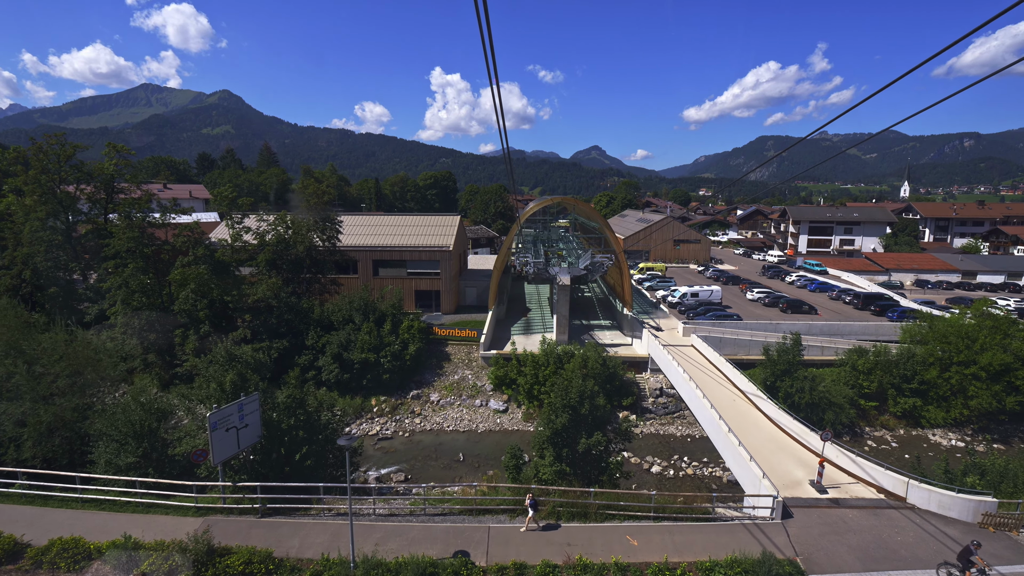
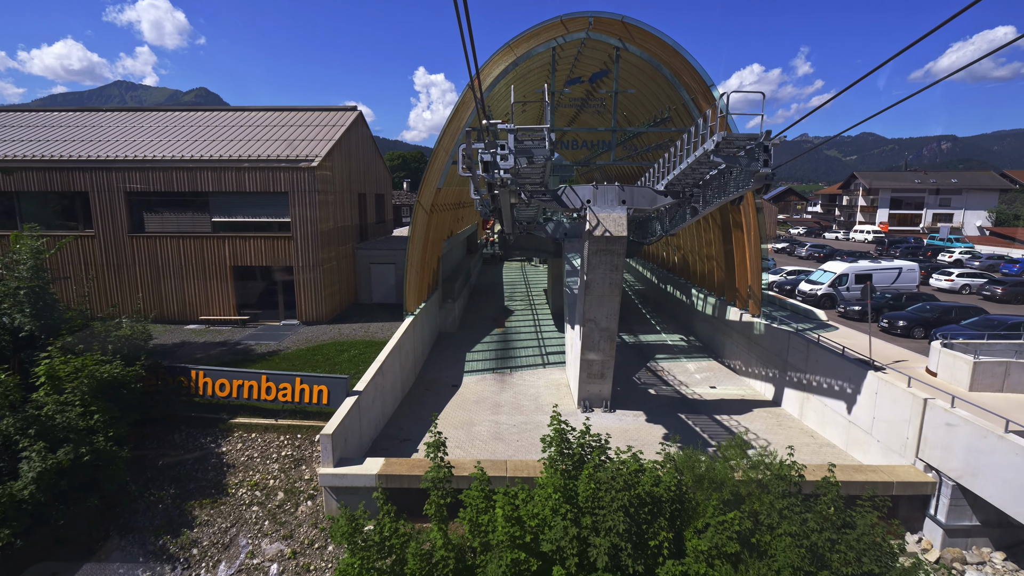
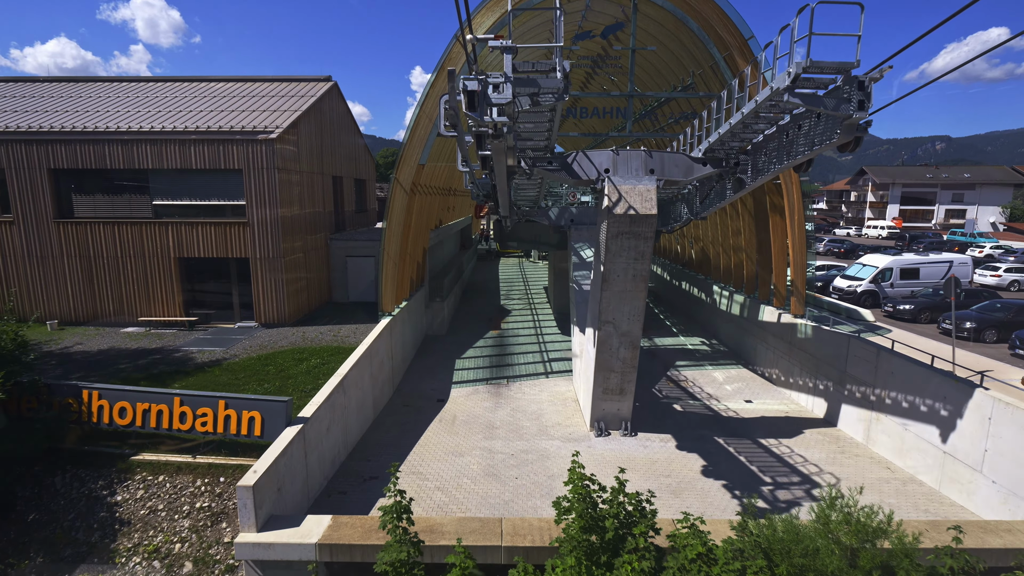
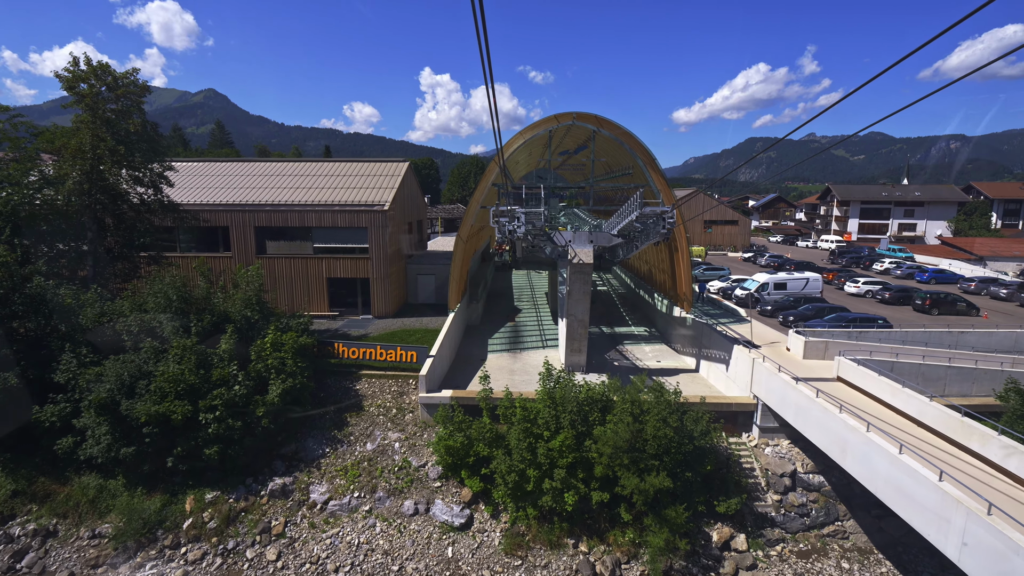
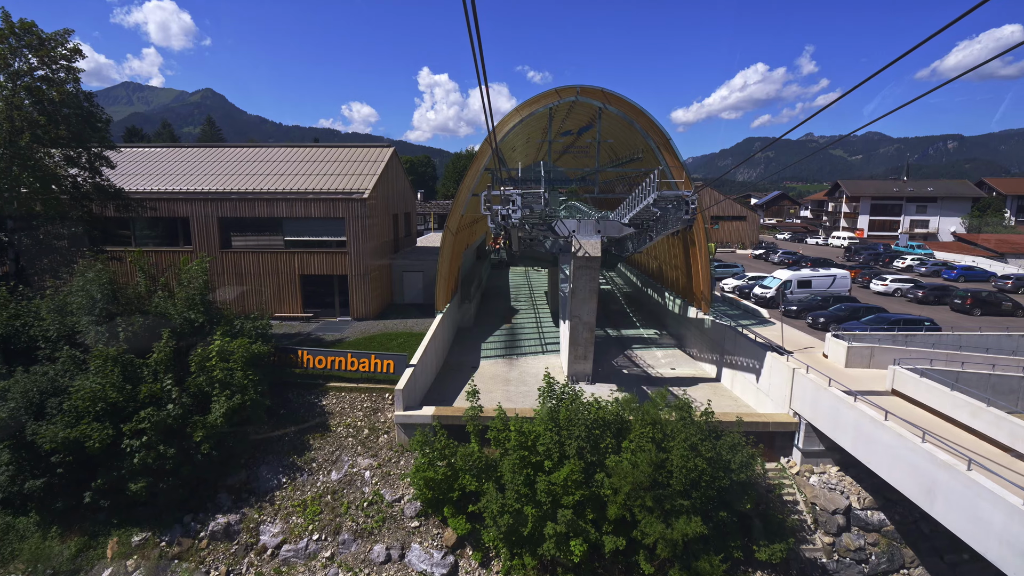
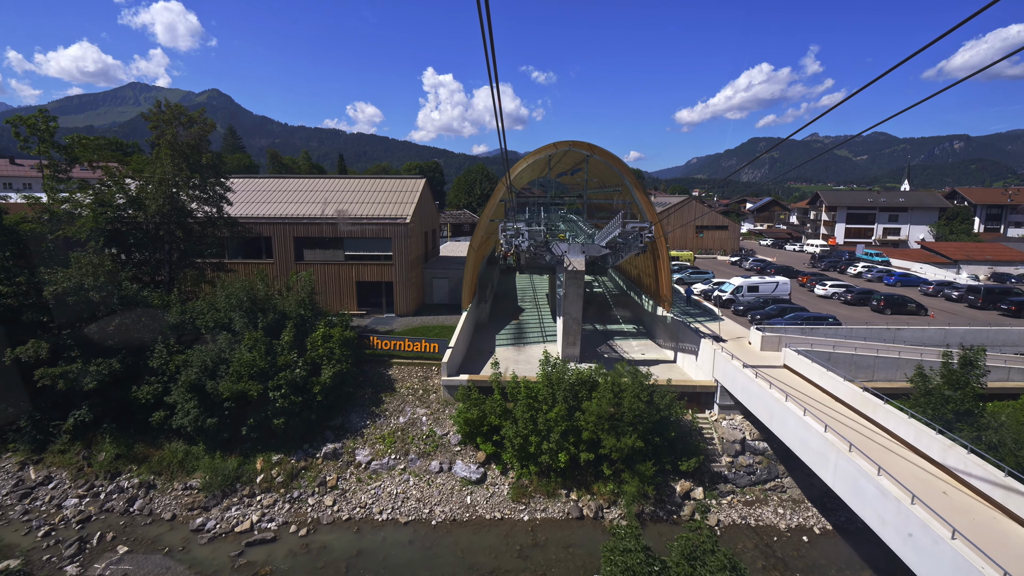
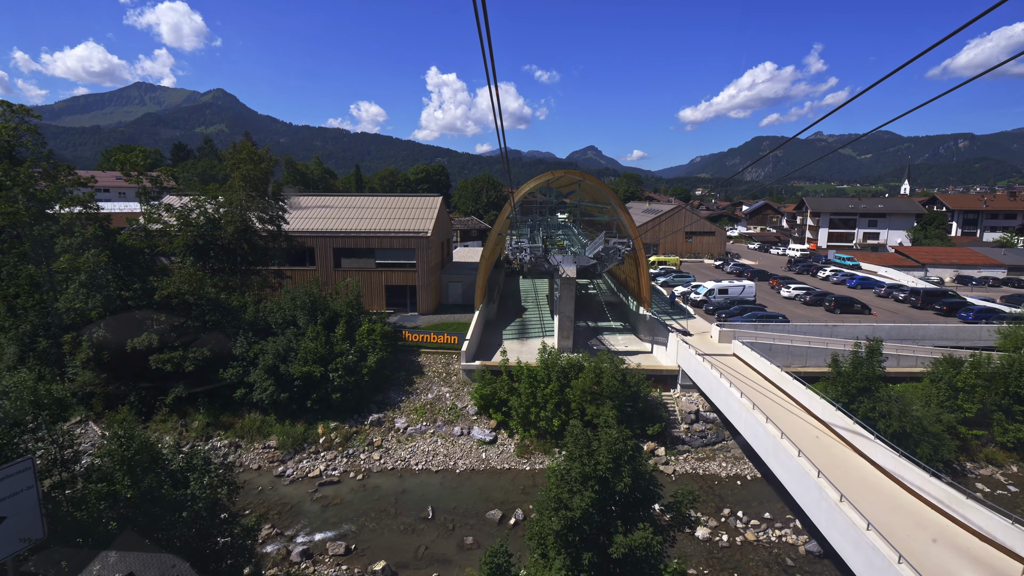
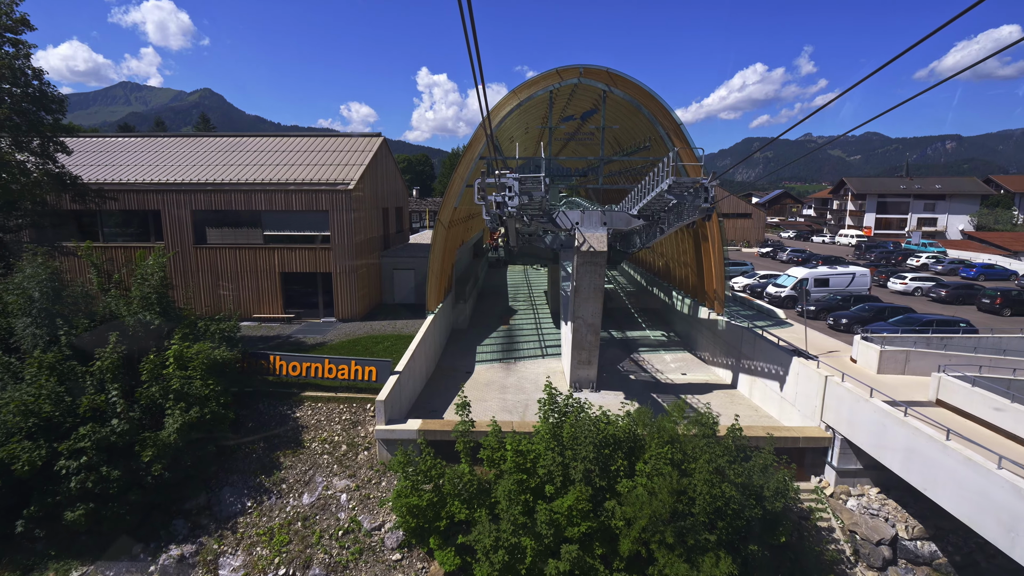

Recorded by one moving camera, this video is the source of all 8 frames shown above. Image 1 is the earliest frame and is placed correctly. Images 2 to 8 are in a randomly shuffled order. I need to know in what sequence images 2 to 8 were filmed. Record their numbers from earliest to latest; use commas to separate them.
7, 6, 4, 5, 8, 2, 3
